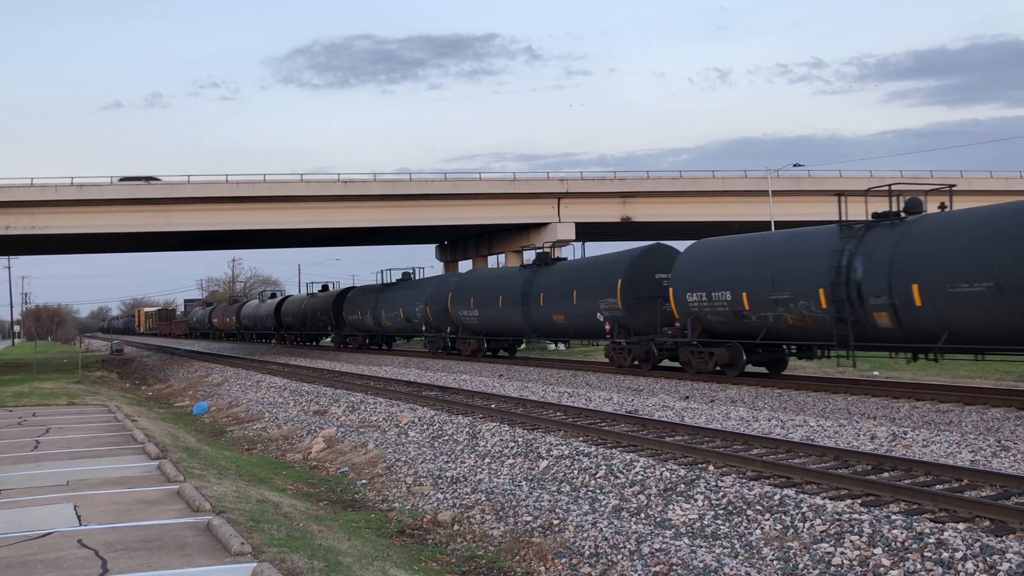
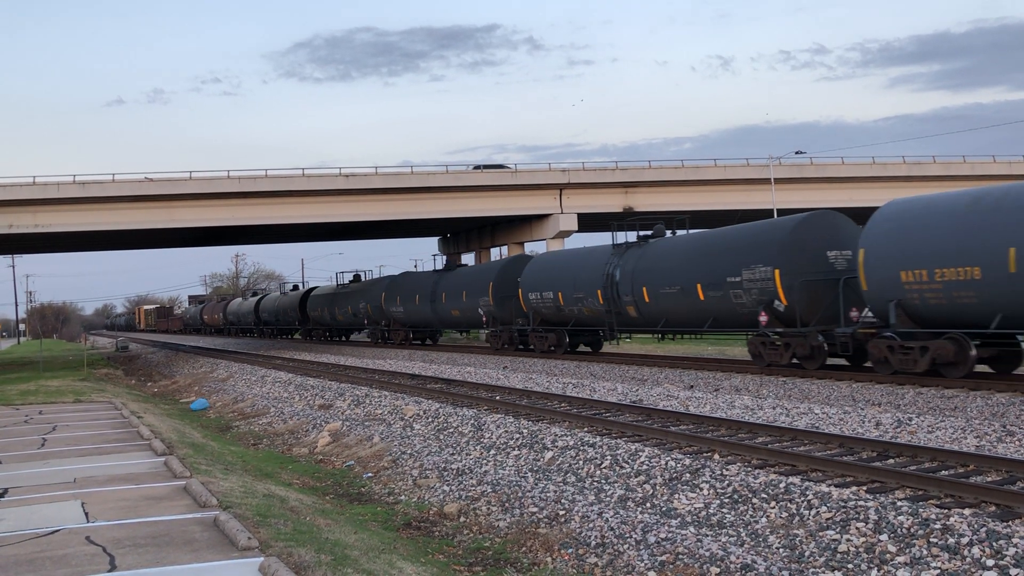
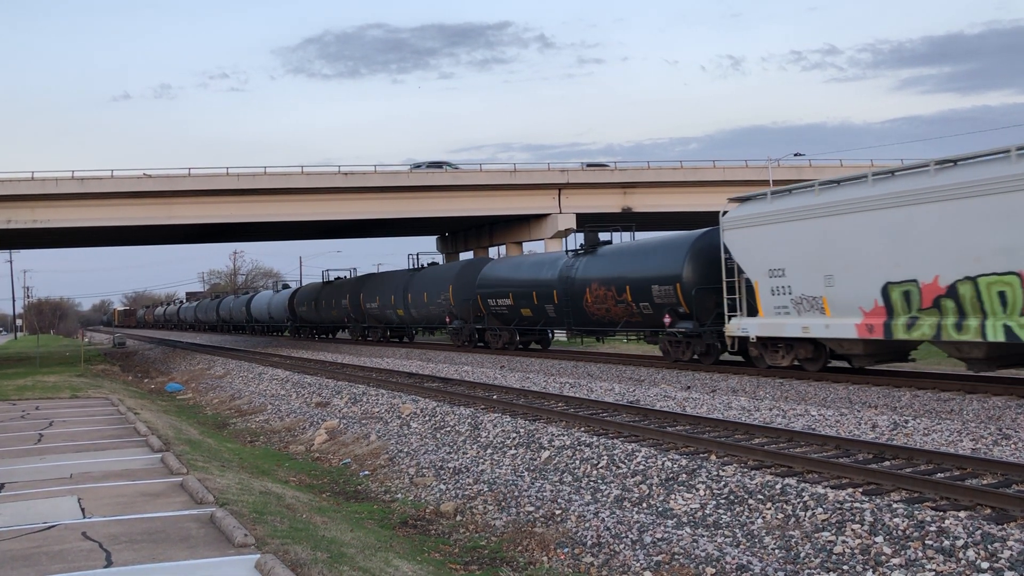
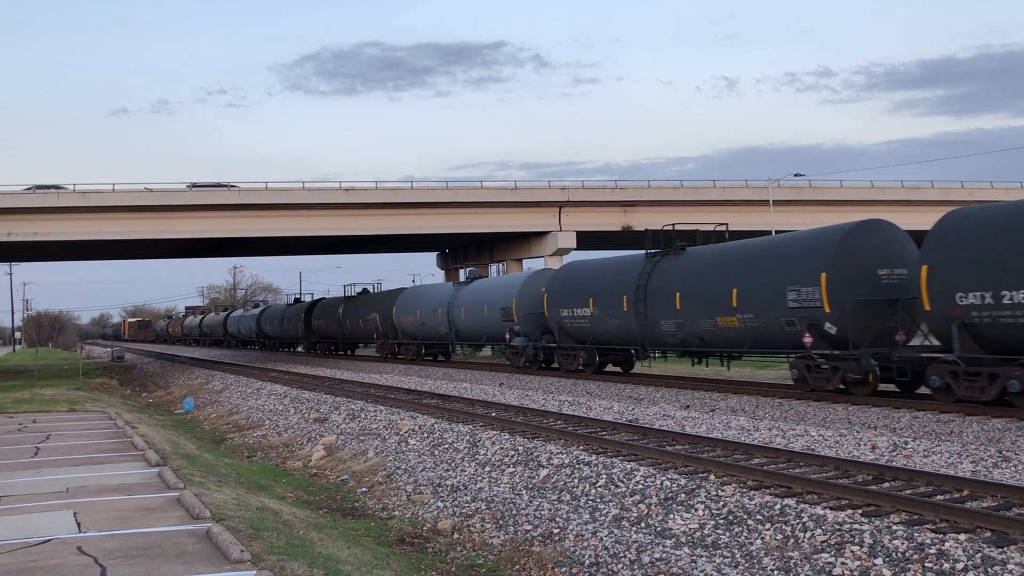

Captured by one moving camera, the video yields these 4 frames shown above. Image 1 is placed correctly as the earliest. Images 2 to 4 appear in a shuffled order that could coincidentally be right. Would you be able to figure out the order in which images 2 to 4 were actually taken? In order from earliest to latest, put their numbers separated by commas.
2, 4, 3
